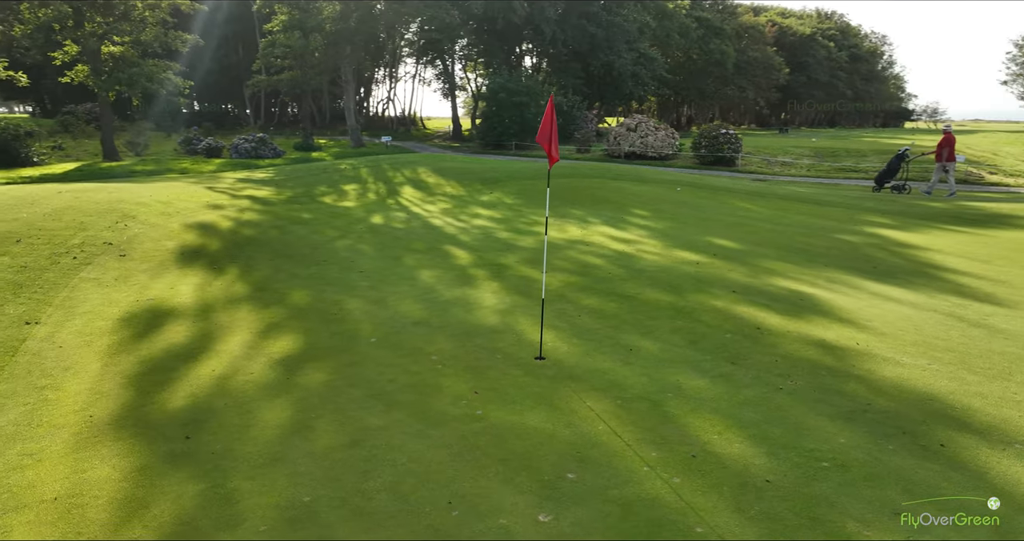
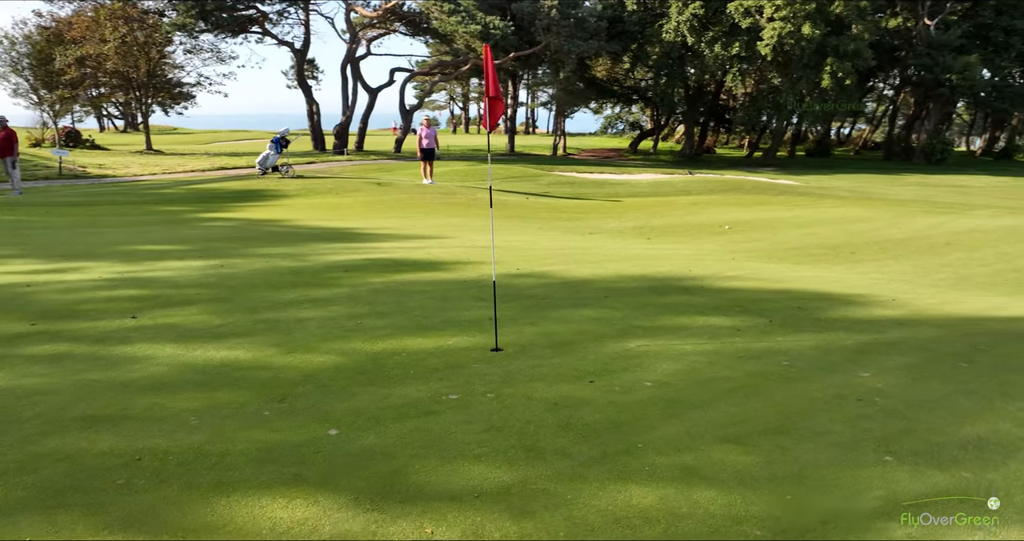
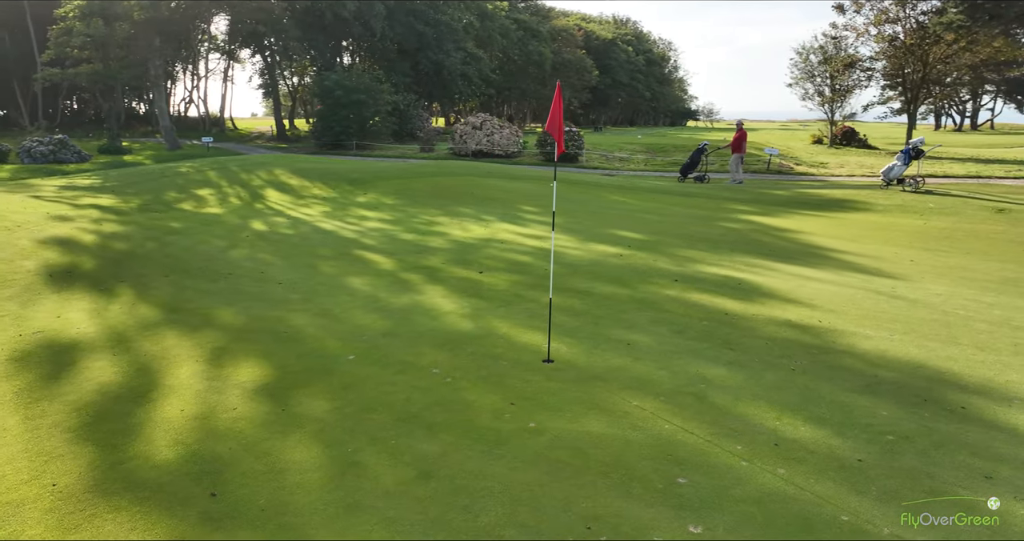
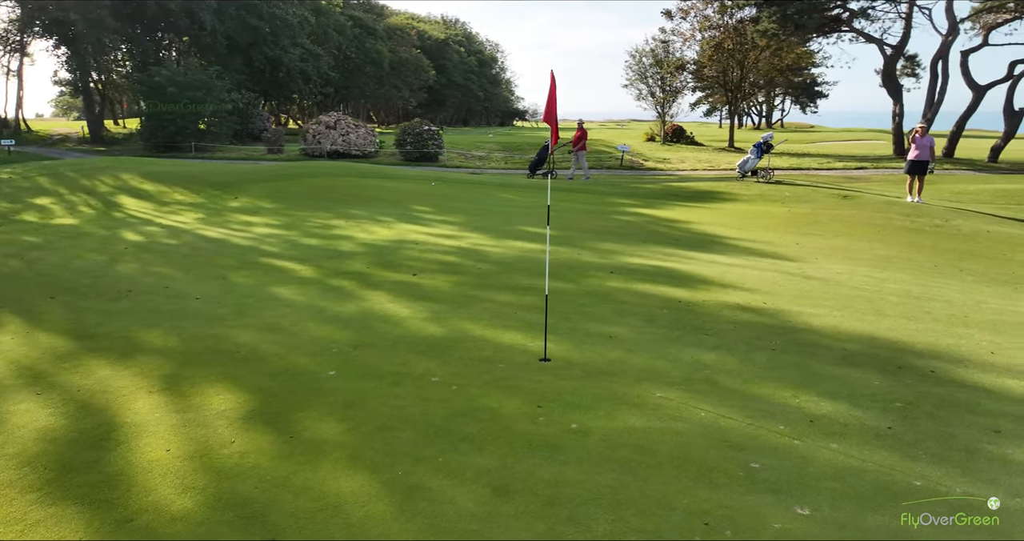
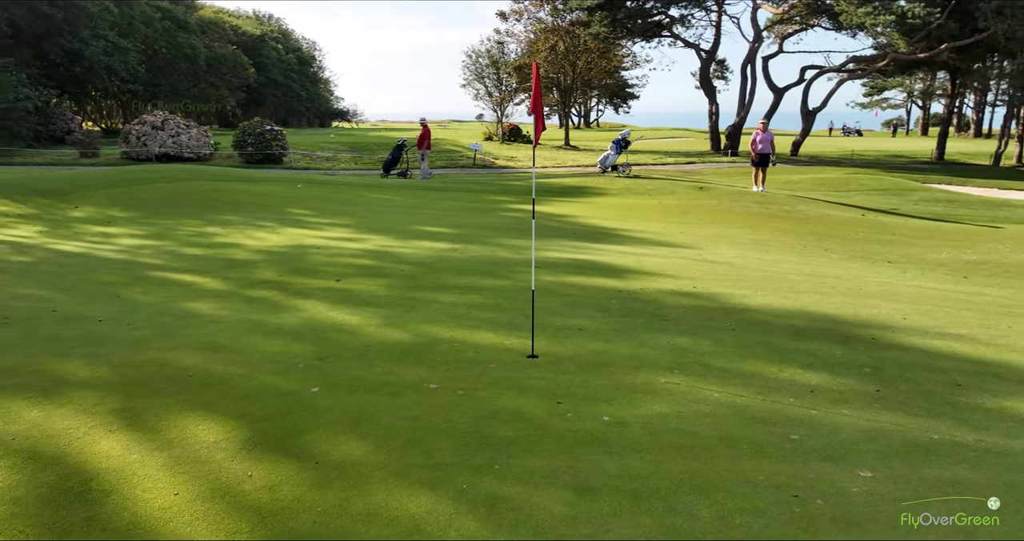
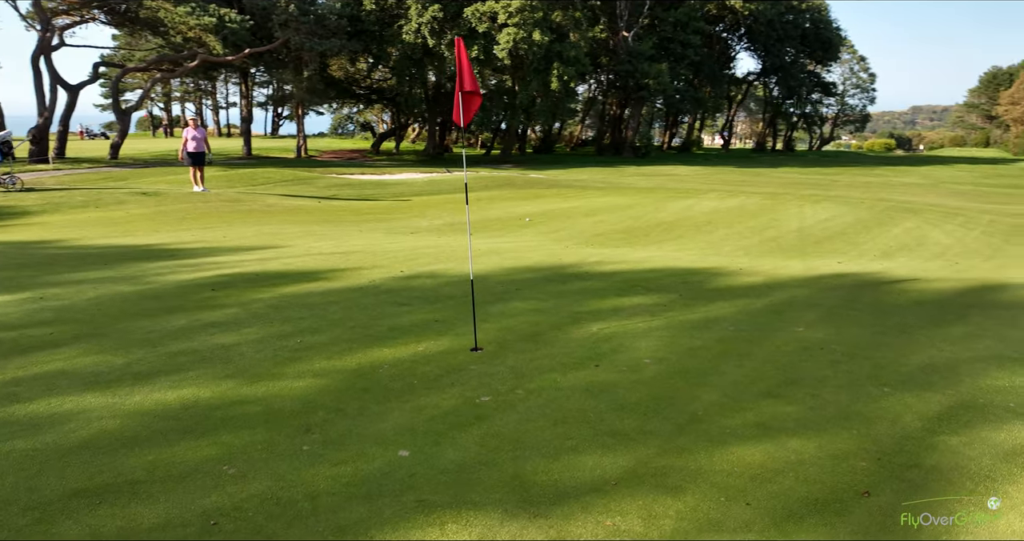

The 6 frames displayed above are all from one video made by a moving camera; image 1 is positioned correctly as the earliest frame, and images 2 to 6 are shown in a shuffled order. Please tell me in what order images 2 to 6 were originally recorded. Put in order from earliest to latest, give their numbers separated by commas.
3, 4, 5, 2, 6
